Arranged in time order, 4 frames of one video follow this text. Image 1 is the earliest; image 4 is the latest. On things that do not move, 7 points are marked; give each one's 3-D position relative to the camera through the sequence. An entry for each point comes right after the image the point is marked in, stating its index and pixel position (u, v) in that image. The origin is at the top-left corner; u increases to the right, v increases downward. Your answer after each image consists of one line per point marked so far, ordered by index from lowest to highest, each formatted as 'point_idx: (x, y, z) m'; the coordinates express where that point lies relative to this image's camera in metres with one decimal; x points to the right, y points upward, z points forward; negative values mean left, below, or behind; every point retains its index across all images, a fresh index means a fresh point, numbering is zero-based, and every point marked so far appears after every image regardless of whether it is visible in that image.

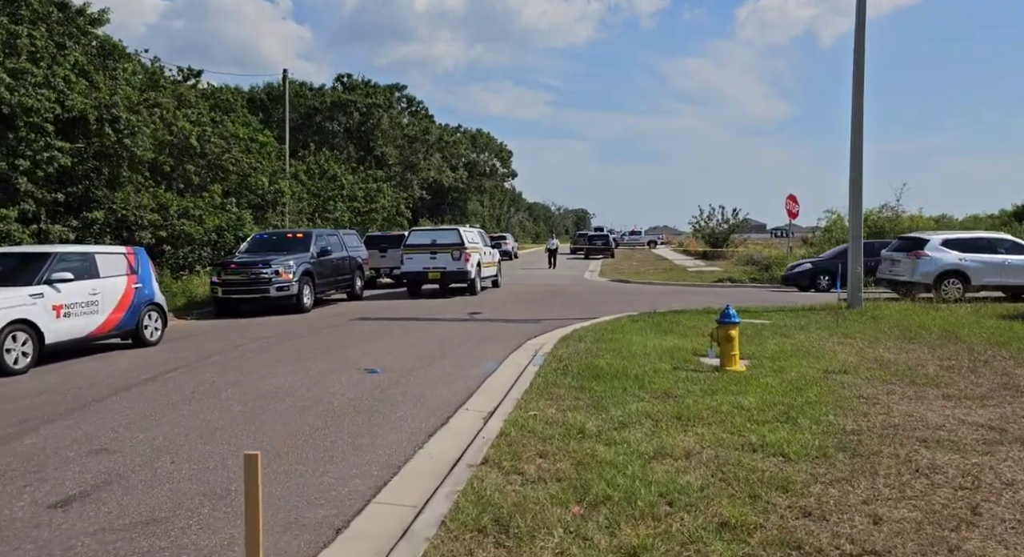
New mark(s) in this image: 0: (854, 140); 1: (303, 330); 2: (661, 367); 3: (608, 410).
0: (+7.2, +2.9, +18.6) m
1: (-3.3, -0.8, +13.9) m
2: (+1.6, -1.0, +9.5) m
3: (+0.8, -1.1, +7.2) m
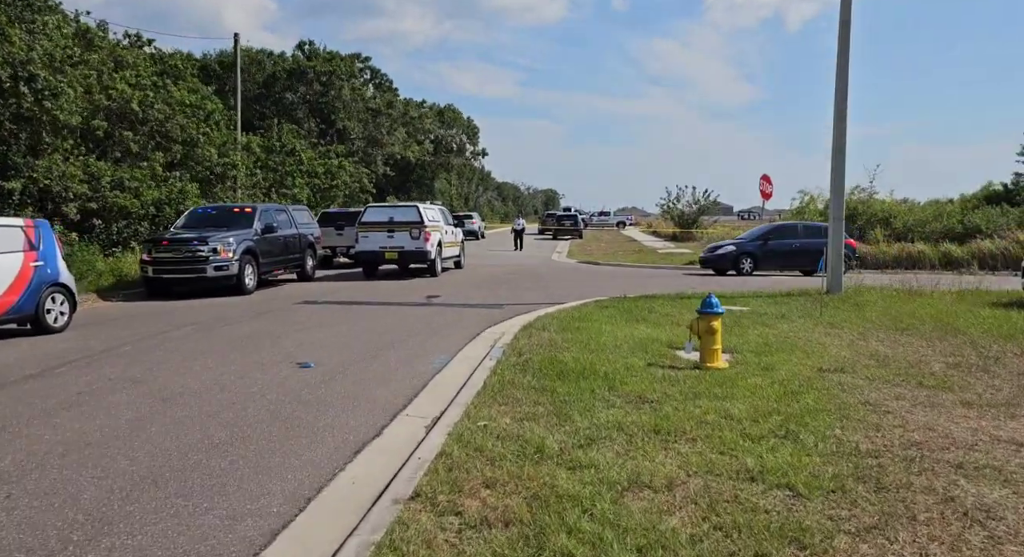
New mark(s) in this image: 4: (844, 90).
0: (+6.5, +3.3, +17.6) m
1: (-3.9, -0.5, +12.6) m
2: (+1.2, -0.8, +8.4) m
3: (+0.4, -1.0, +6.1) m
4: (+6.6, +3.8, +17.4) m
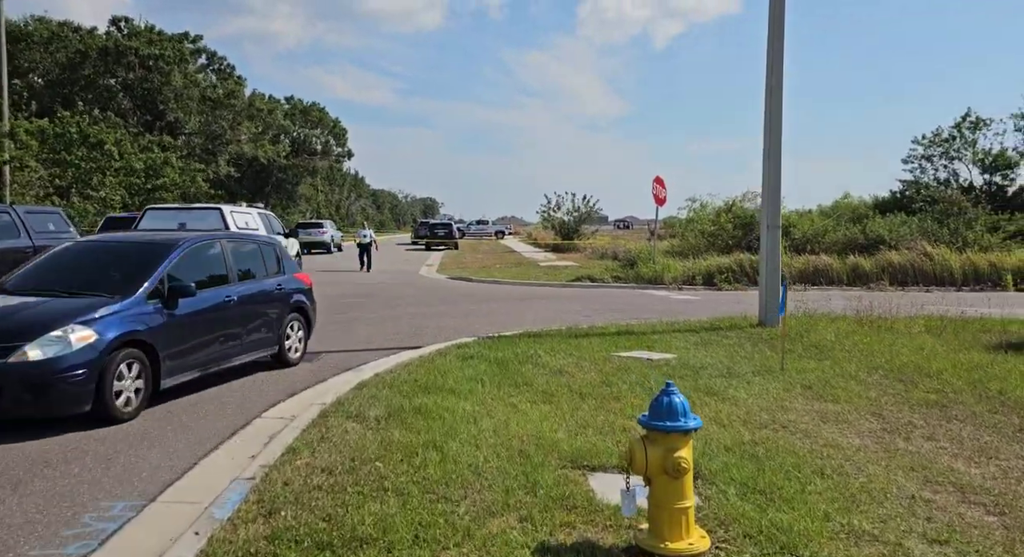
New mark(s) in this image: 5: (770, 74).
0: (+4.0, +2.8, +13.6) m
1: (-5.7, -0.9, +7.2) m
2: (0.0, -1.2, +3.7) m
3: (-0.4, -1.3, +1.3) m
4: (+4.1, +3.3, +13.4) m
5: (+4.0, +3.1, +13.4) m
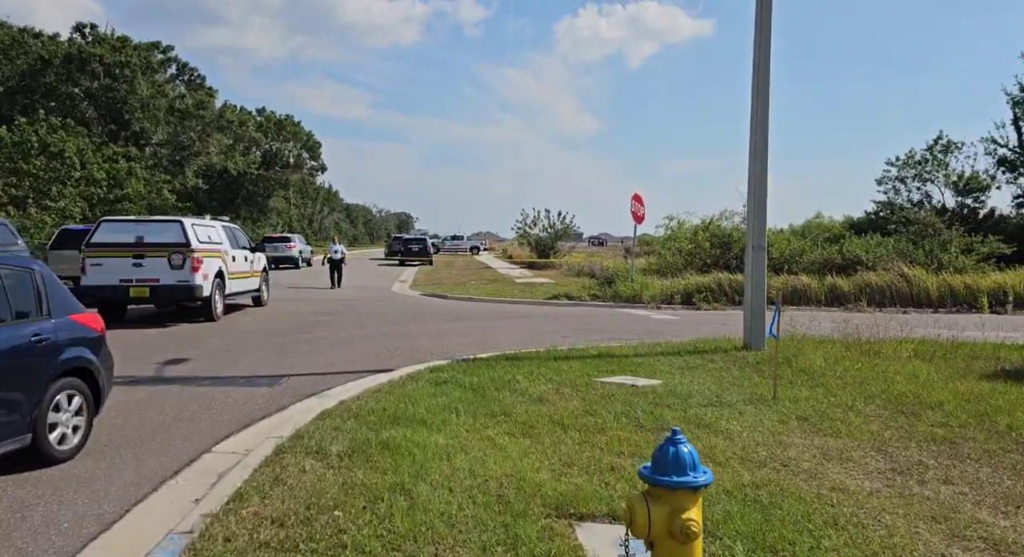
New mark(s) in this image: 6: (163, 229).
0: (+3.7, +2.5, +13.2) m
1: (-5.8, -1.0, +6.5) m
2: (-0.1, -1.3, +3.1) m
3: (-0.4, -1.4, +0.7) m
4: (+3.8, +3.0, +13.0) m
5: (+3.6, +2.8, +13.0) m
6: (-5.5, +0.8, +13.9) m
